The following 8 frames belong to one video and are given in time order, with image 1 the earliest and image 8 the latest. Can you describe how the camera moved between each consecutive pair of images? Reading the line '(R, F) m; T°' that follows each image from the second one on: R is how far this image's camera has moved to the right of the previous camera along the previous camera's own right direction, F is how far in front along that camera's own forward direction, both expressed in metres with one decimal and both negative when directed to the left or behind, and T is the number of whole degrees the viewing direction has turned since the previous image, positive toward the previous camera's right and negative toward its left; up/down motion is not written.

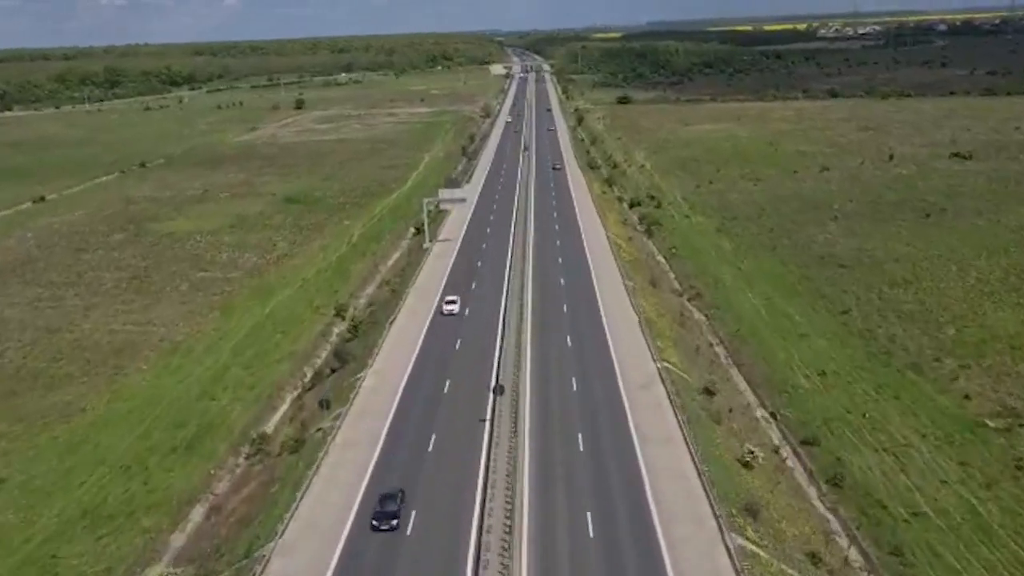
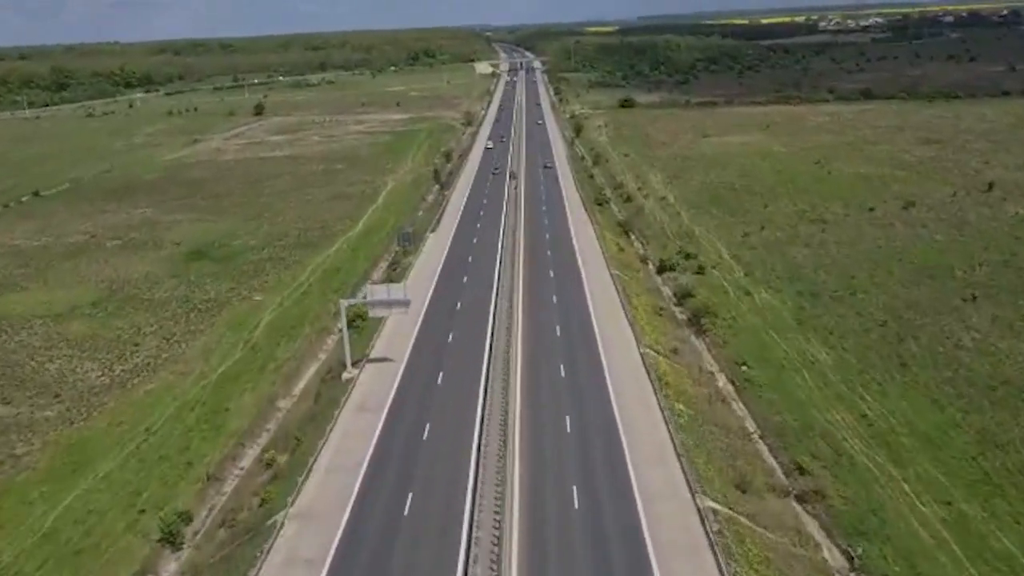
(+0.7, +23.1) m; 0°
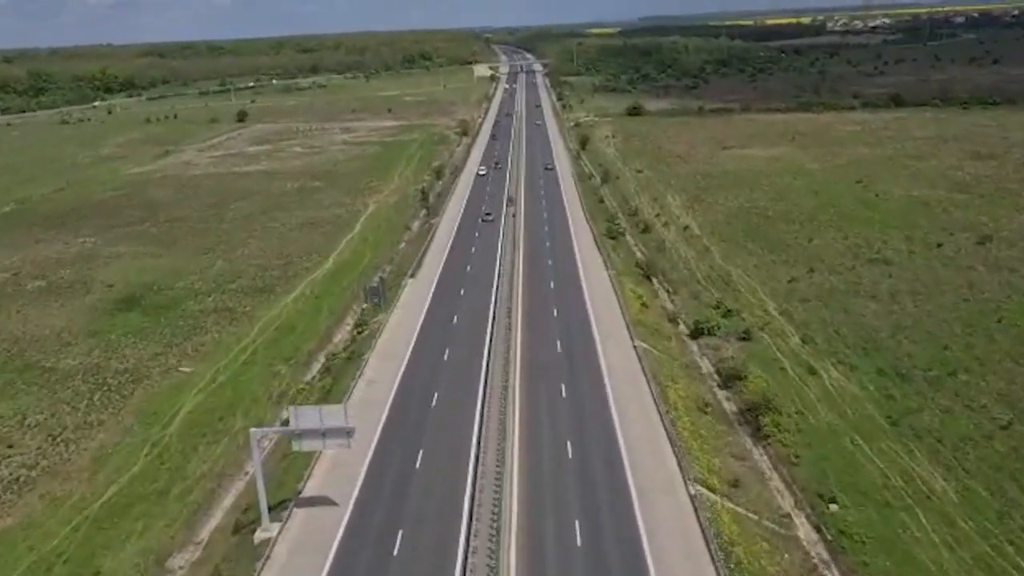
(+0.3, +11.5) m; 0°
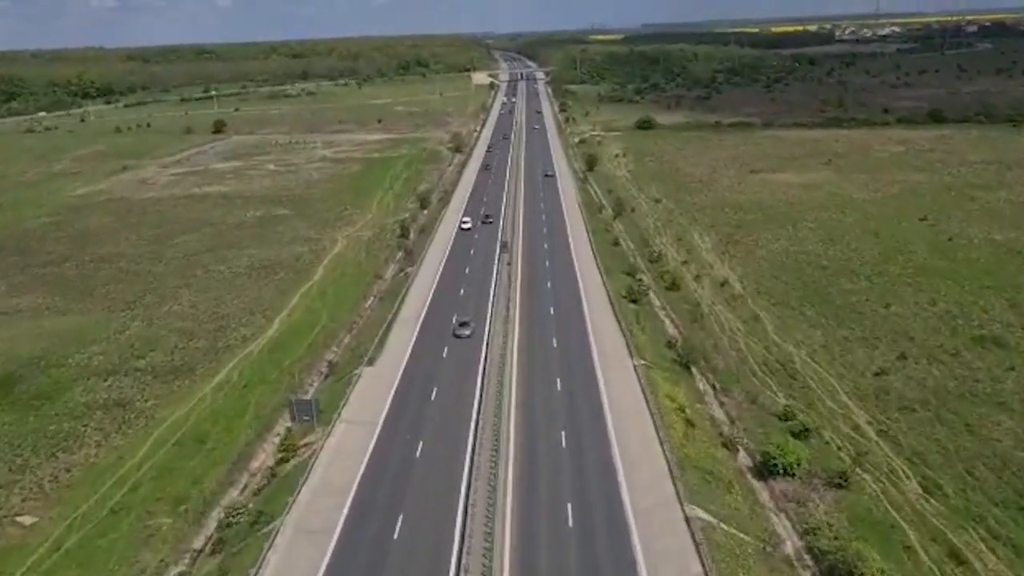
(+0.3, +13.3) m; 0°
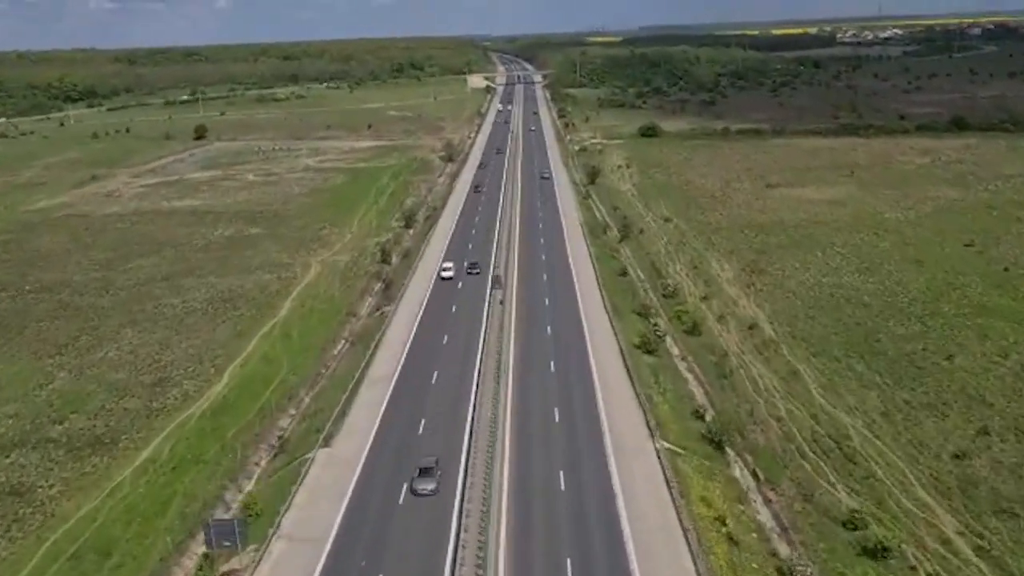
(+0.2, +7.6) m; 0°
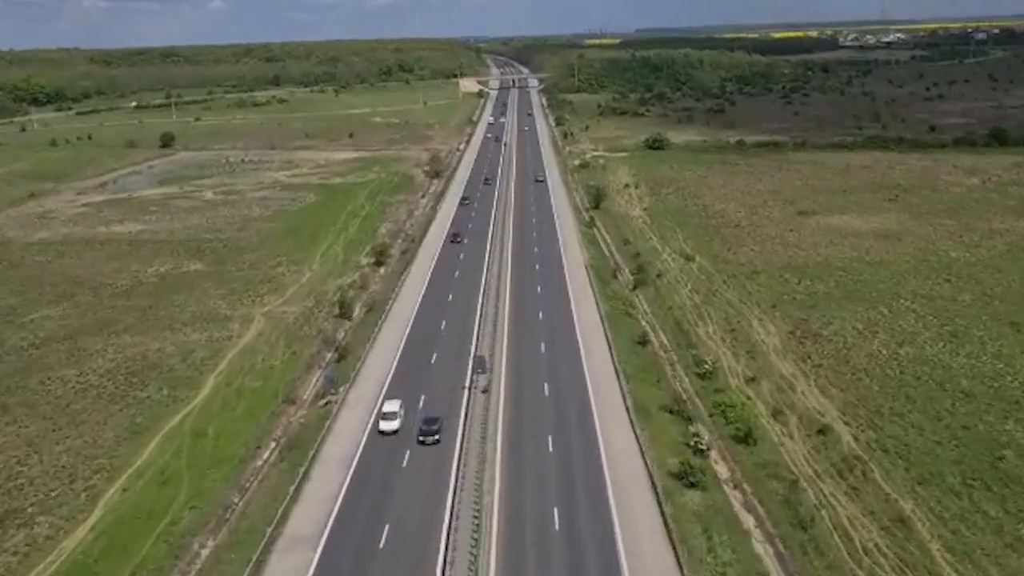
(+0.2, +11.9) m; 0°
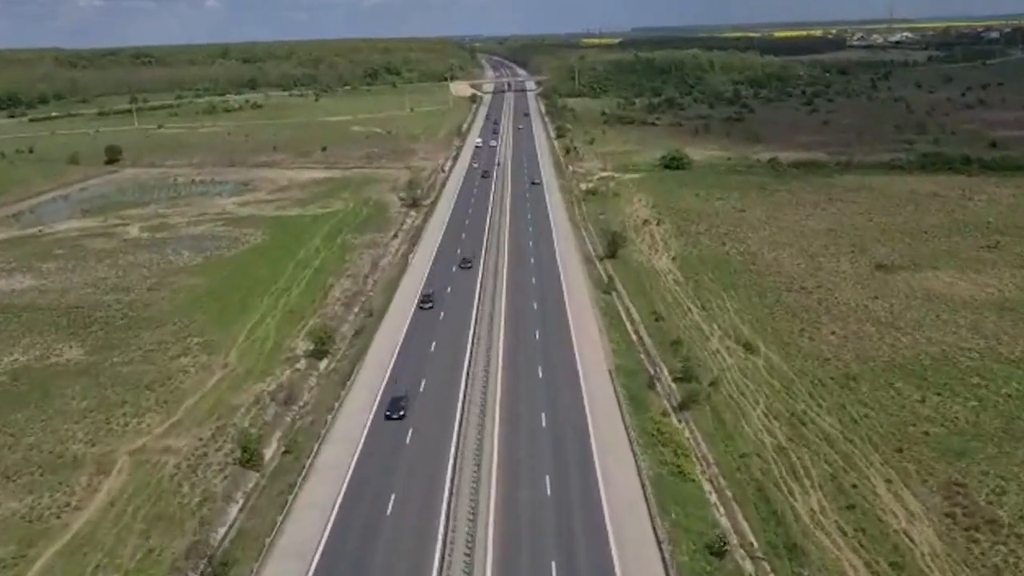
(+0.2, +16.8) m; 0°
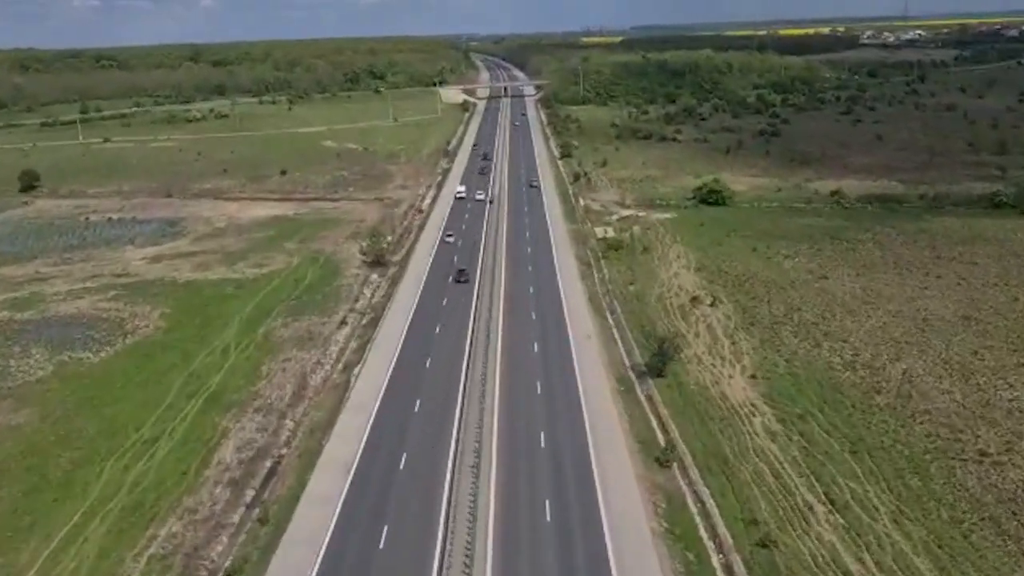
(+0.1, +20.6) m; 0°
